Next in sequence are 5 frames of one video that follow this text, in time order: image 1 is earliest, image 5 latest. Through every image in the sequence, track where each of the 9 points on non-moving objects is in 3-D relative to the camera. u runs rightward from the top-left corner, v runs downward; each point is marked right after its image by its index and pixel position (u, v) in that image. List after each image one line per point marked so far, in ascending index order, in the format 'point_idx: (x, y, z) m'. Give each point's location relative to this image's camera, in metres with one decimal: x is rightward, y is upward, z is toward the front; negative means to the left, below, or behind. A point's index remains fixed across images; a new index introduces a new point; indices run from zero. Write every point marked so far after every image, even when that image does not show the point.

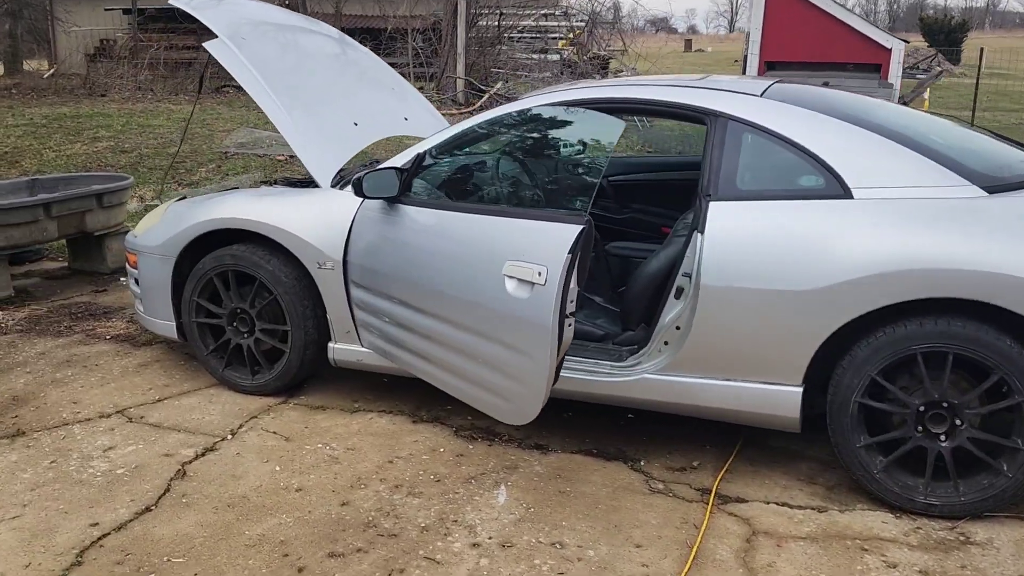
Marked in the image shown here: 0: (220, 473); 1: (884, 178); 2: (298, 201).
0: (-1.0, -0.6, +2.9) m
1: (+1.1, +0.3, +2.6) m
2: (-0.8, +0.3, +3.4) m
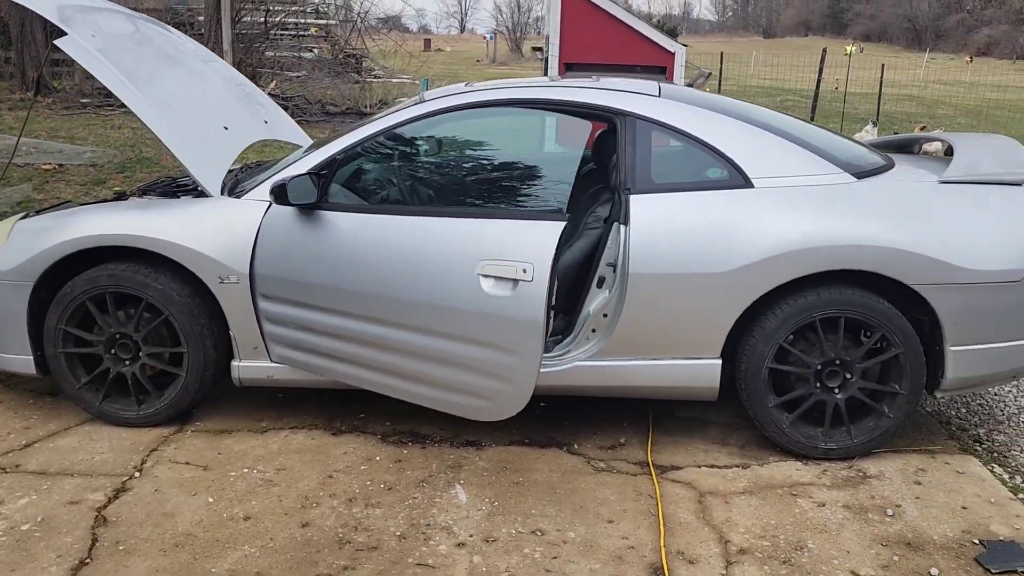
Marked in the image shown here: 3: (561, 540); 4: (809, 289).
0: (-1.1, -0.7, +2.6) m
1: (+0.9, +0.4, +3.0) m
2: (-1.2, +0.3, +3.1) m
3: (+0.1, -0.7, +2.5) m
4: (+1.0, 0.0, +3.0) m
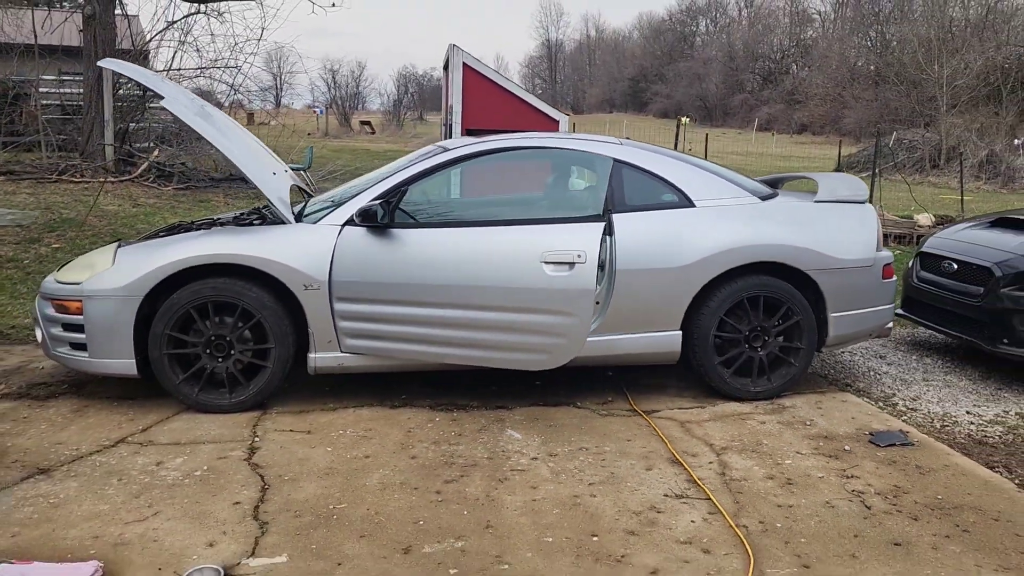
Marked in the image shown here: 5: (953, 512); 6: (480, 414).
0: (-0.9, -0.7, +3.4) m
1: (+1.0, +0.5, +4.2) m
2: (-1.1, +0.2, +3.9) m
3: (+0.4, -0.7, +3.5) m
4: (+1.1, +0.1, +4.2) m
5: (+1.5, -0.8, +3.0) m
6: (-0.2, -0.6, +4.0) m
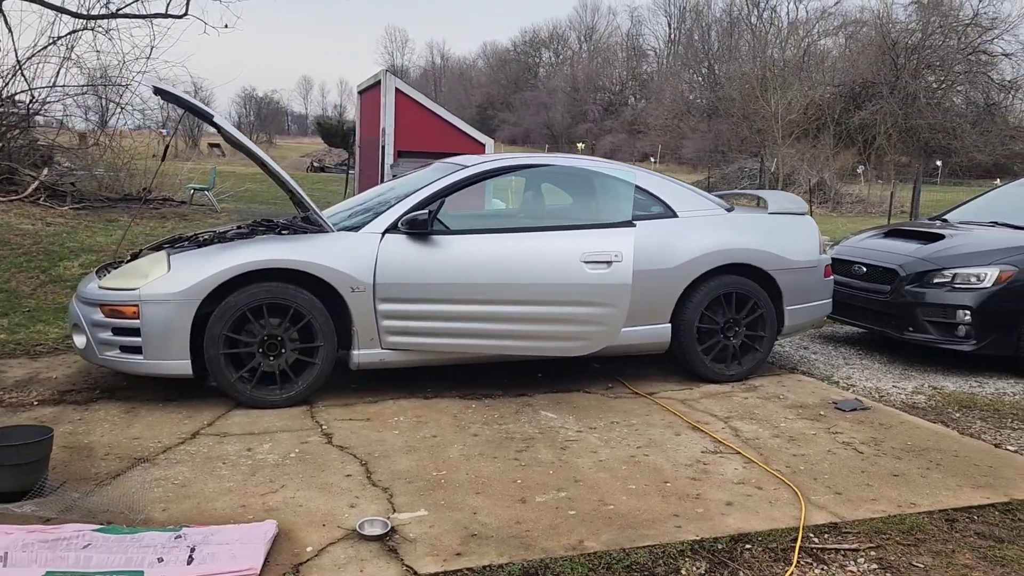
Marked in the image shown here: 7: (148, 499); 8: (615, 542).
0: (-0.6, -0.7, +3.7) m
1: (+1.0, +0.5, +4.9) m
2: (-1.0, +0.2, +4.2) m
3: (+0.6, -0.7, +4.1) m
4: (+1.2, +0.1, +4.9) m
5: (+1.8, -0.7, +3.8) m
6: (0.0, -0.6, +4.4) m
7: (-1.3, -0.8, +3.1) m
8: (+0.3, -0.8, +2.8) m
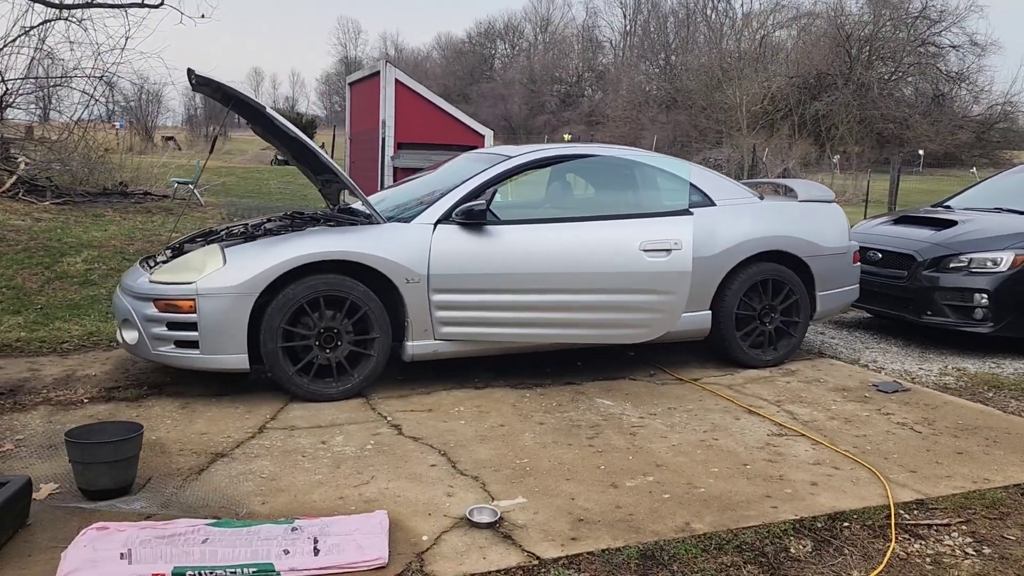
0: (-0.3, -0.6, +3.7) m
1: (+1.2, +0.6, +5.0) m
2: (-0.7, +0.3, +4.2) m
3: (+0.9, -0.6, +4.2) m
4: (+1.4, +0.1, +5.0) m
5: (+2.1, -0.7, +3.9) m
6: (+0.2, -0.5, +4.5) m
7: (-1.0, -0.7, +3.0) m
8: (+0.7, -0.8, +2.9) m
